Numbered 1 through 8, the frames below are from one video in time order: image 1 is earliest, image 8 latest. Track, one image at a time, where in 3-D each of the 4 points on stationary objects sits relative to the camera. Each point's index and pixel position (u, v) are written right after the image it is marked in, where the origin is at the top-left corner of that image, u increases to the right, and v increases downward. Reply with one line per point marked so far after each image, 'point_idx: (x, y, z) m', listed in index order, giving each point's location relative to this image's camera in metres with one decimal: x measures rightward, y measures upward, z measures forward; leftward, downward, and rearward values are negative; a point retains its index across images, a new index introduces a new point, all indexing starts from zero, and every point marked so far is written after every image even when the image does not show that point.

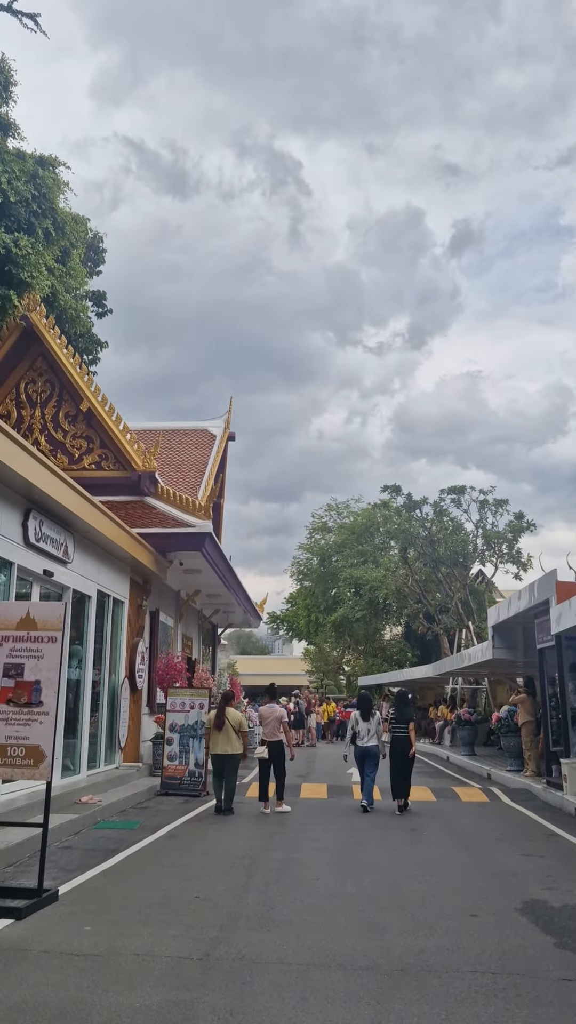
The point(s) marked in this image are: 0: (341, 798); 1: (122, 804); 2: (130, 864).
0: (+0.9, -5.0, +15.2) m
1: (-2.4, -4.2, +12.5) m
2: (-1.5, -3.4, +8.3) m
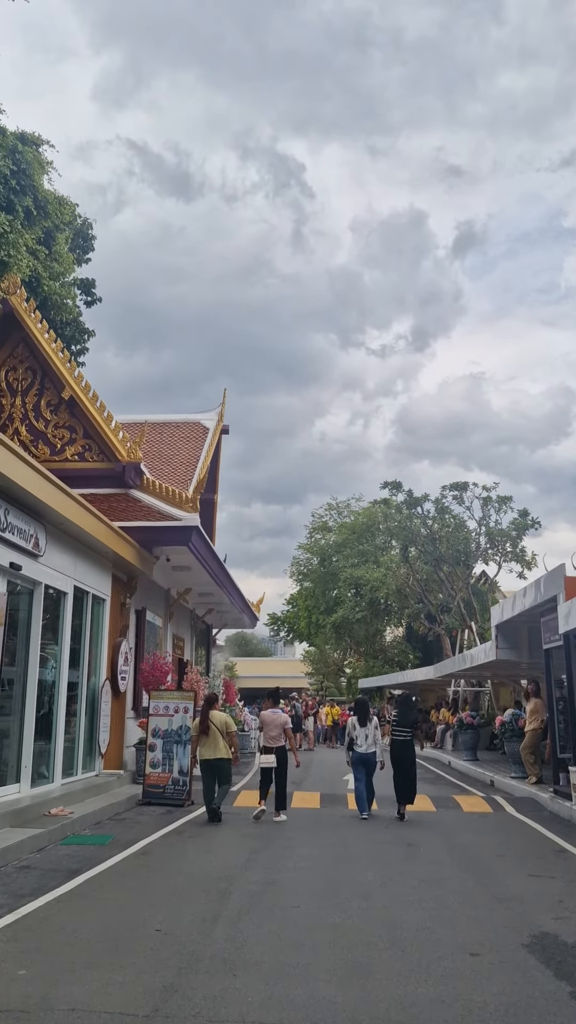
0: (+0.8, -4.8, +14.3) m
1: (-2.5, -4.0, +11.6) m
2: (-1.7, -3.2, +7.4) m
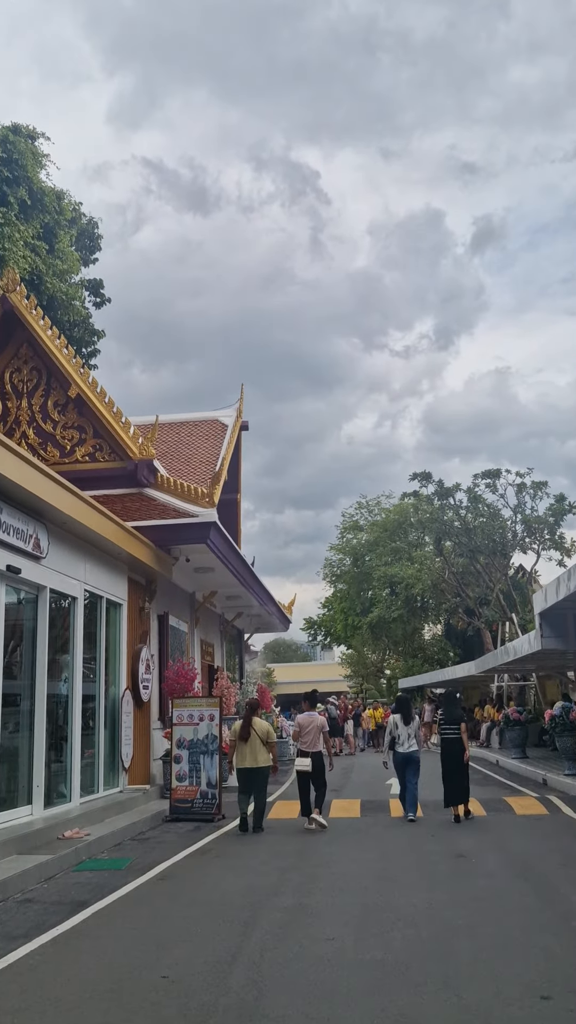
0: (+1.3, -4.6, +13.3) m
1: (-2.1, -4.0, +10.7) m
2: (-1.4, -3.1, +6.5) m
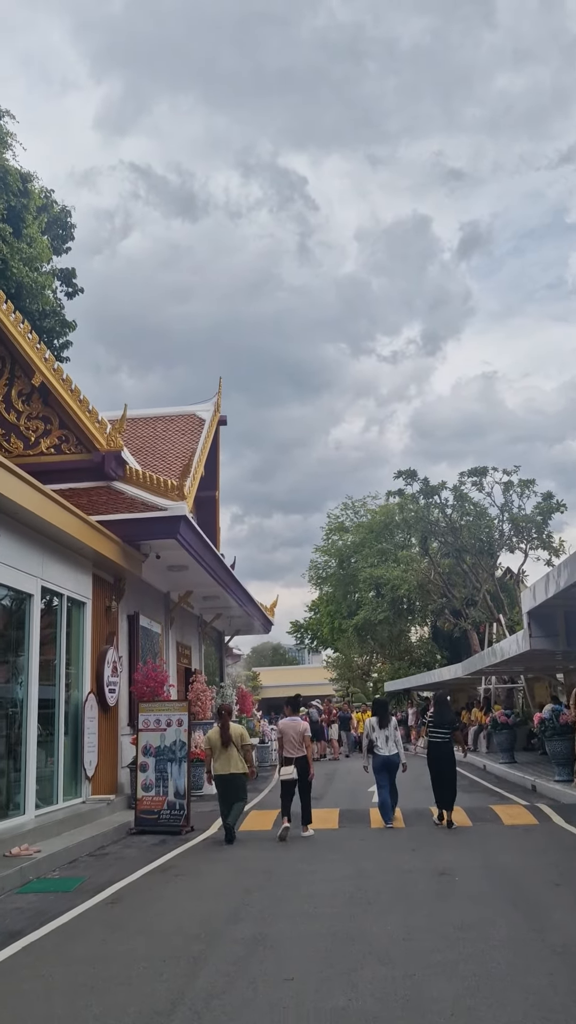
0: (+1.0, -4.5, +12.5) m
1: (-2.4, -3.8, +9.9) m
2: (-1.7, -2.9, +5.7) m
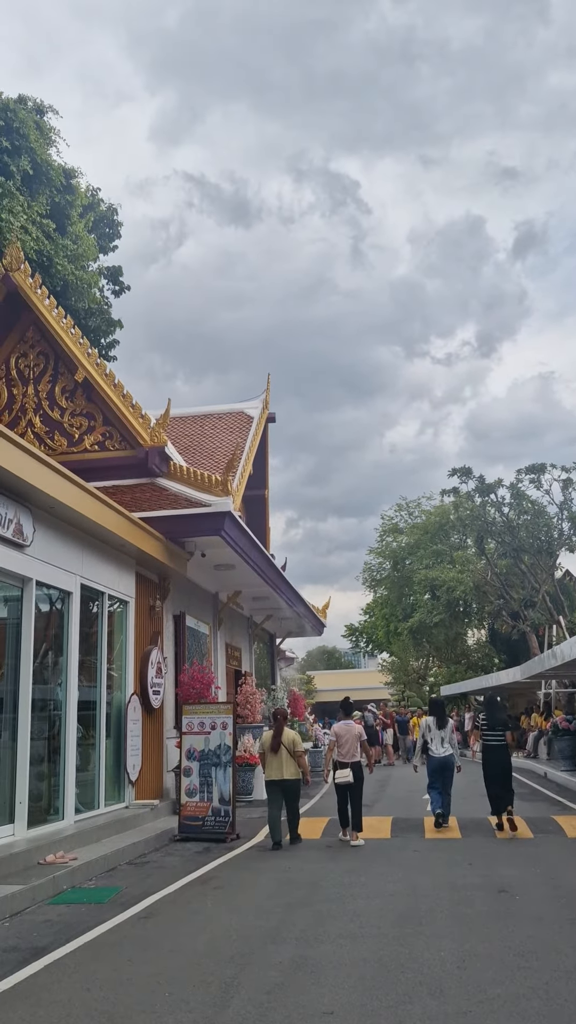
0: (+1.7, -4.4, +11.9) m
1: (-1.9, -3.8, +9.5) m
2: (-1.5, -2.8, +5.2) m
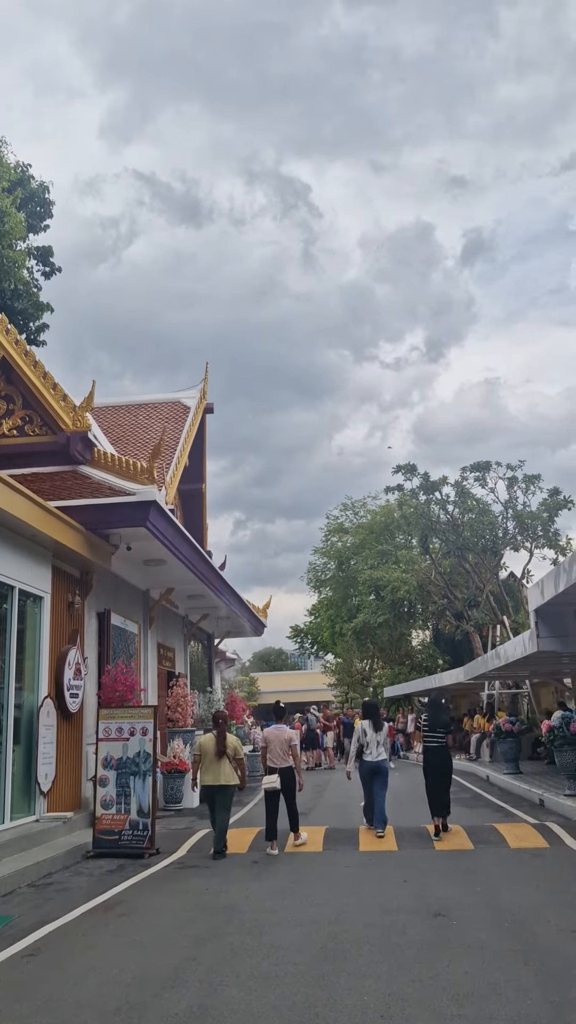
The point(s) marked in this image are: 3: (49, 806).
0: (+0.7, -4.3, +11.1) m
1: (-2.7, -3.6, +8.5) m
2: (-2.0, -2.7, +4.3) m
3: (-3.2, -3.9, +11.6) m
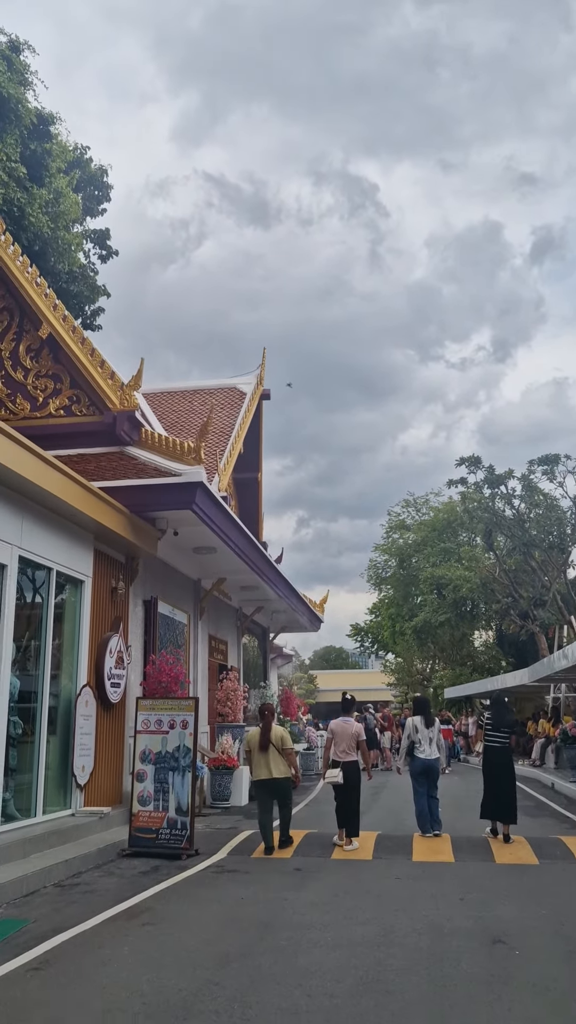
0: (+1.3, -4.1, +10.3) m
1: (-2.3, -3.4, +7.9) m
2: (-1.9, -2.4, +3.7) m
3: (-2.6, -3.7, +11.1) m
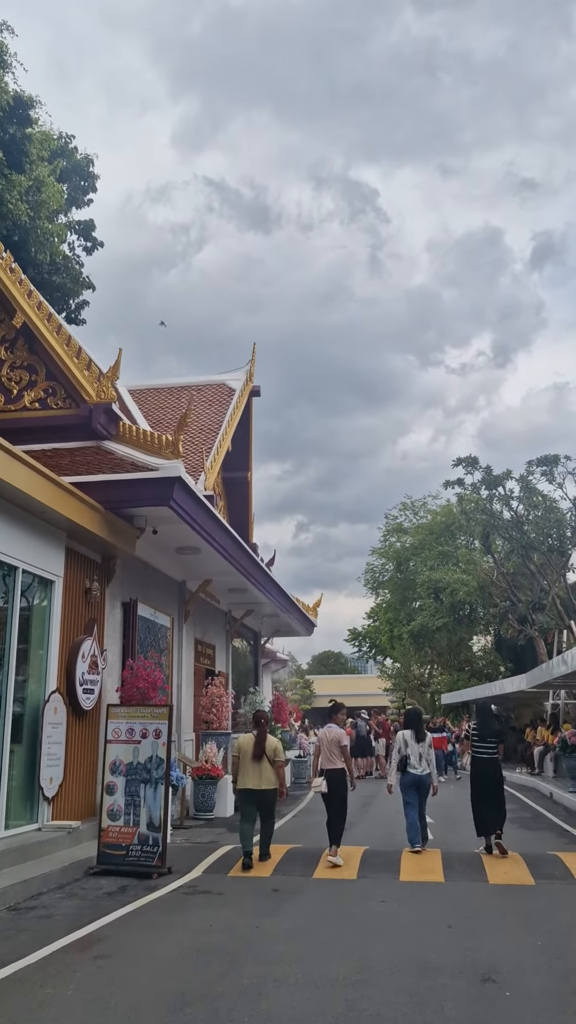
0: (+1.0, -4.0, +9.7) m
1: (-2.5, -3.3, +7.3) m
2: (-2.1, -2.3, +3.1) m
3: (-2.8, -3.6, +10.5) m
